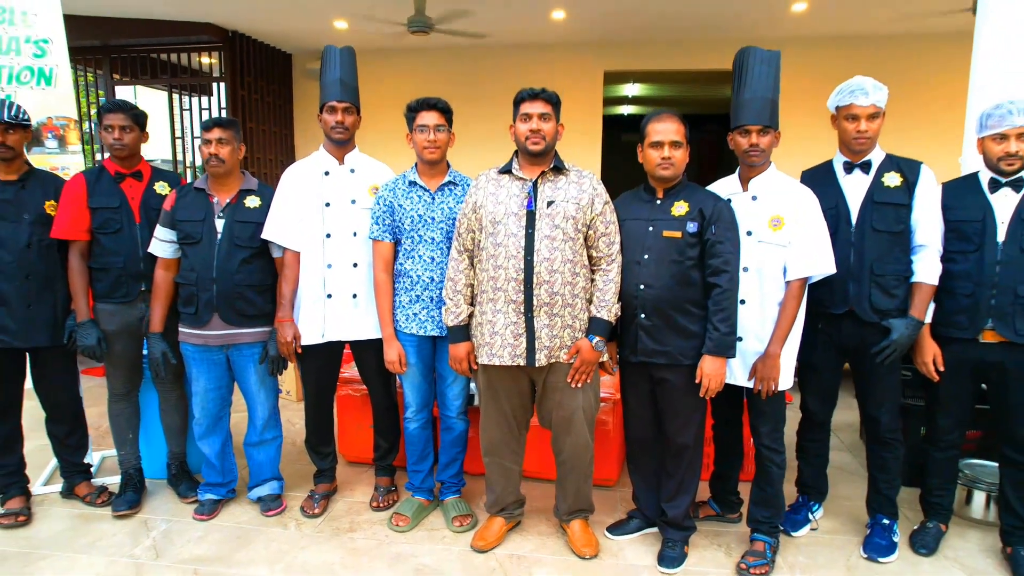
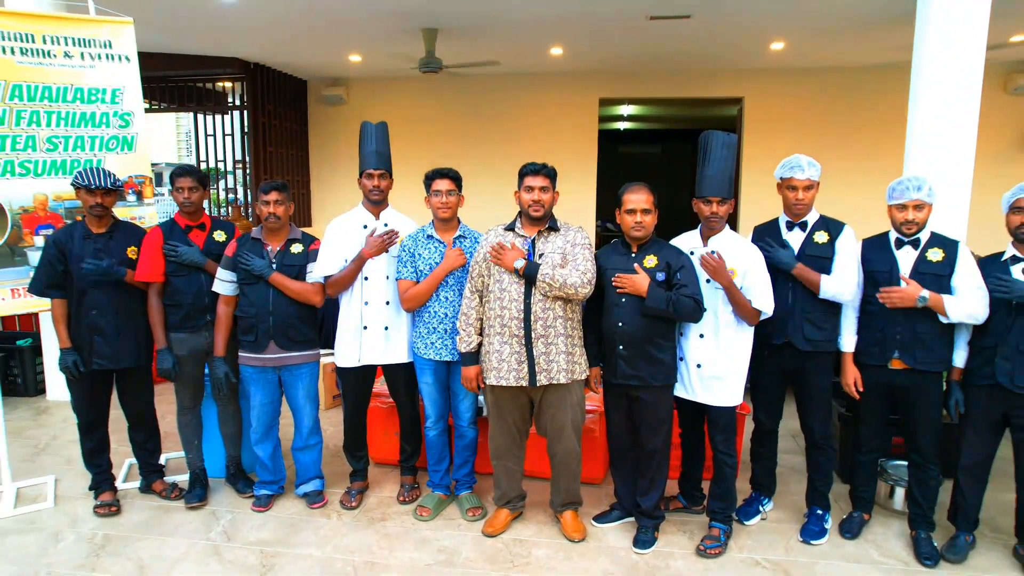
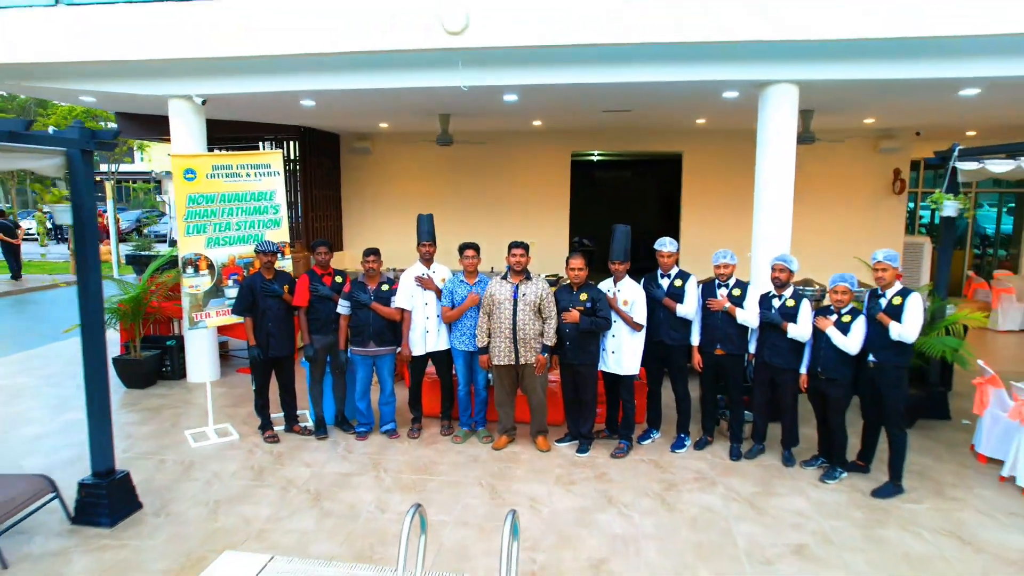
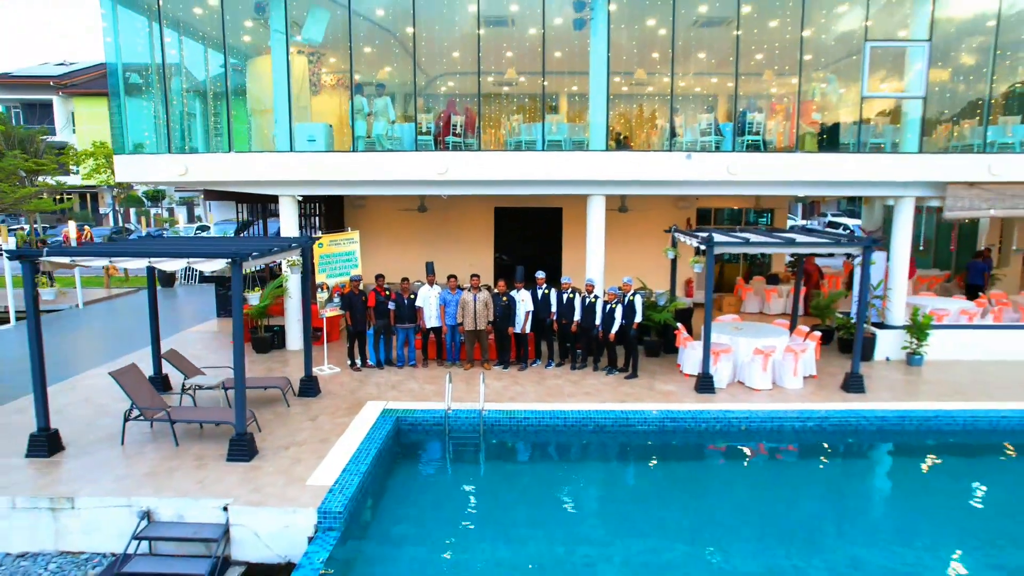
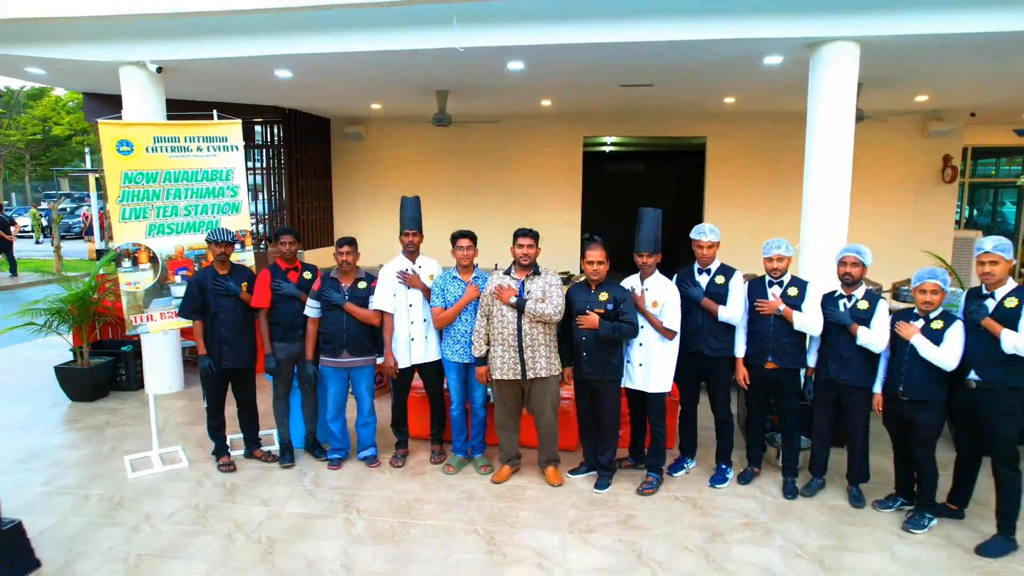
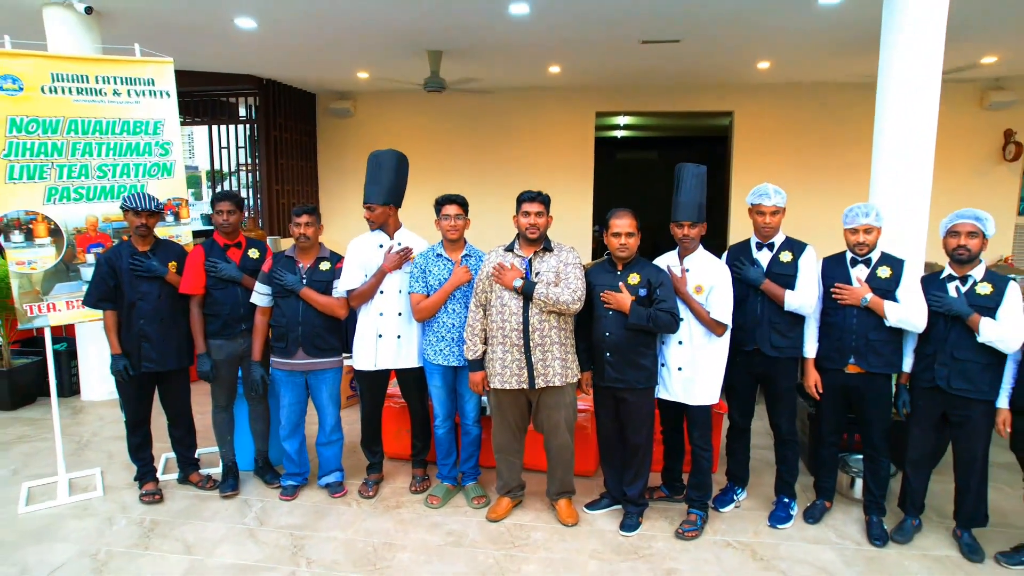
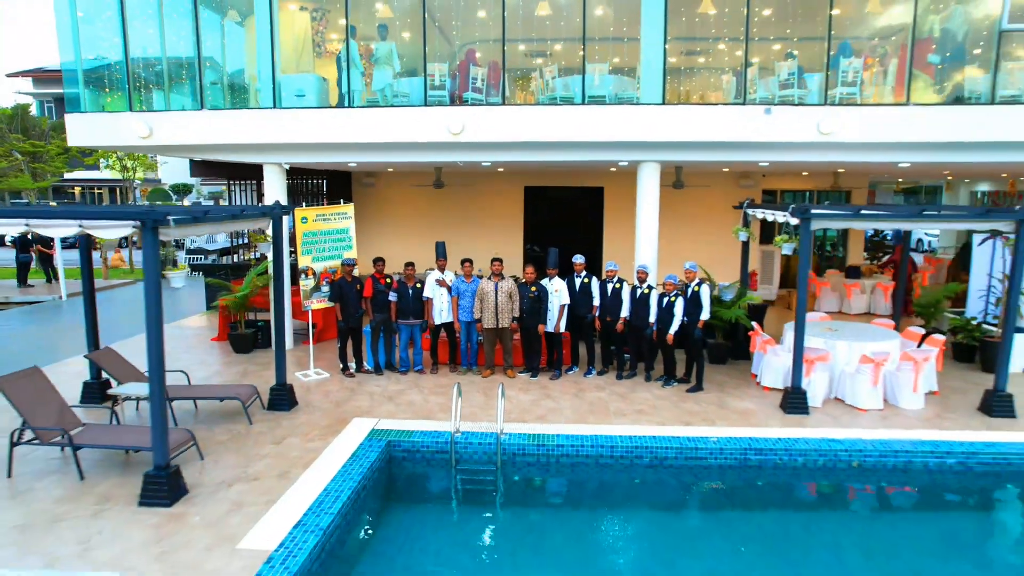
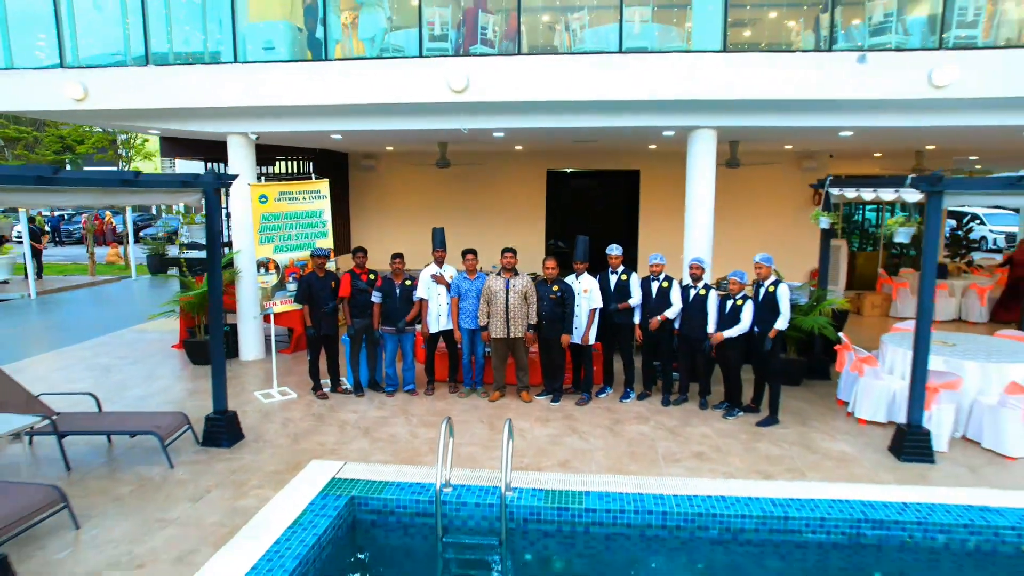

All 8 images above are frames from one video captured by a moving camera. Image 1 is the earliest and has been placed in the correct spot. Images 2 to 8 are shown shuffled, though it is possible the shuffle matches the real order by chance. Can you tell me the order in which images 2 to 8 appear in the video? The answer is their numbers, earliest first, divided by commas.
2, 6, 5, 3, 8, 7, 4
